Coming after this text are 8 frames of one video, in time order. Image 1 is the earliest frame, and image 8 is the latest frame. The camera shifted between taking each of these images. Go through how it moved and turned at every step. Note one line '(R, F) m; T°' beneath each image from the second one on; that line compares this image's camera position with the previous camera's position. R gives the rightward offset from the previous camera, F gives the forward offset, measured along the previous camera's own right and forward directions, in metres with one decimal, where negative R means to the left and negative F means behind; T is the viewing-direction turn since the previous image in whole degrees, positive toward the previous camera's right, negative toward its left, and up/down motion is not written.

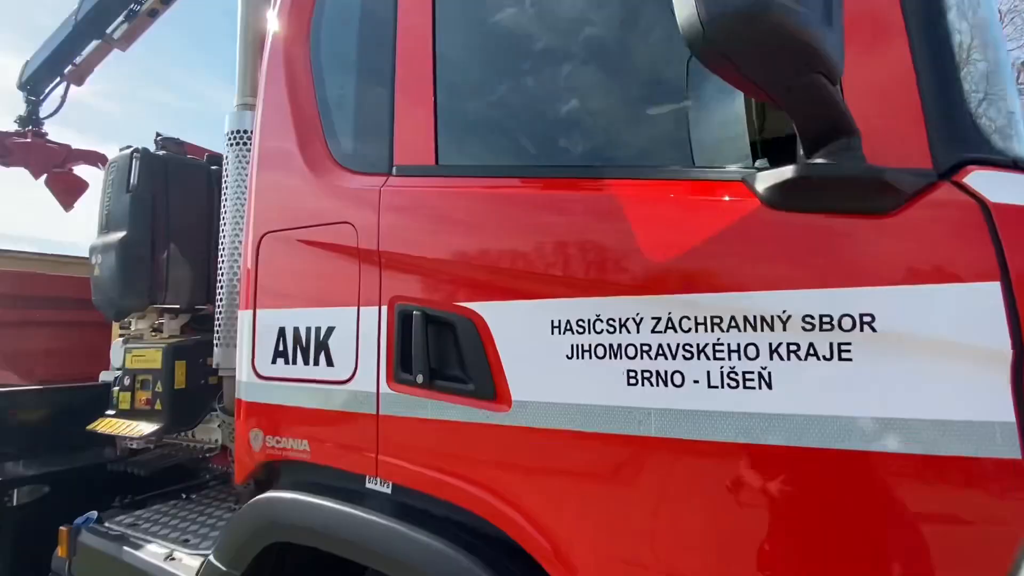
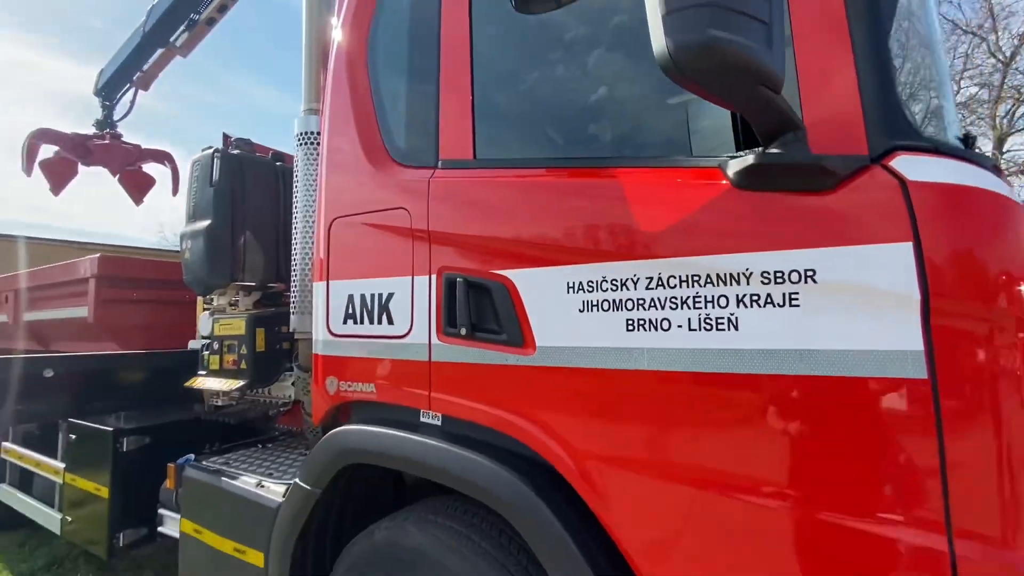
(0.0, -0.3) m; -4°
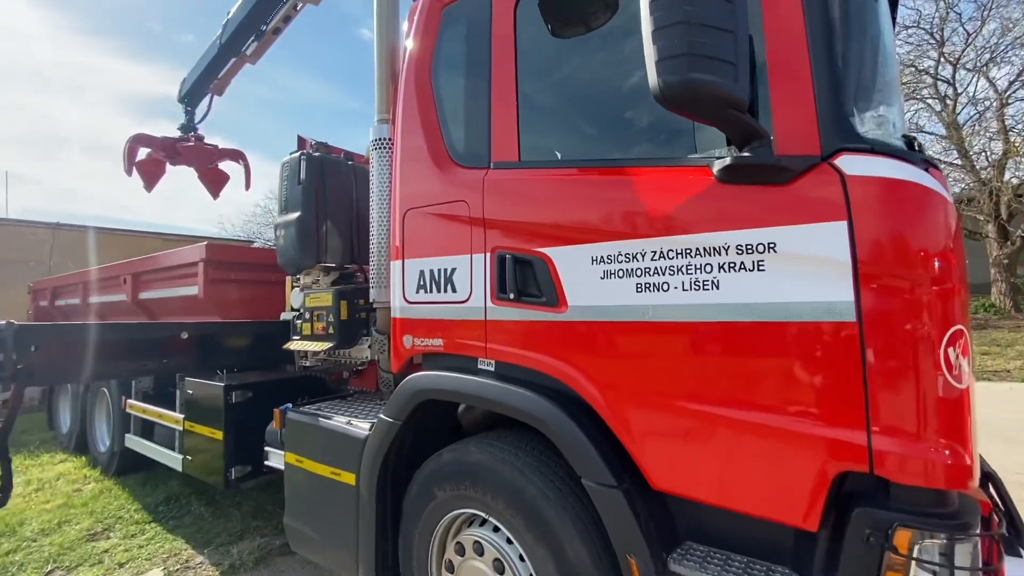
(0.0, -0.4) m; -5°
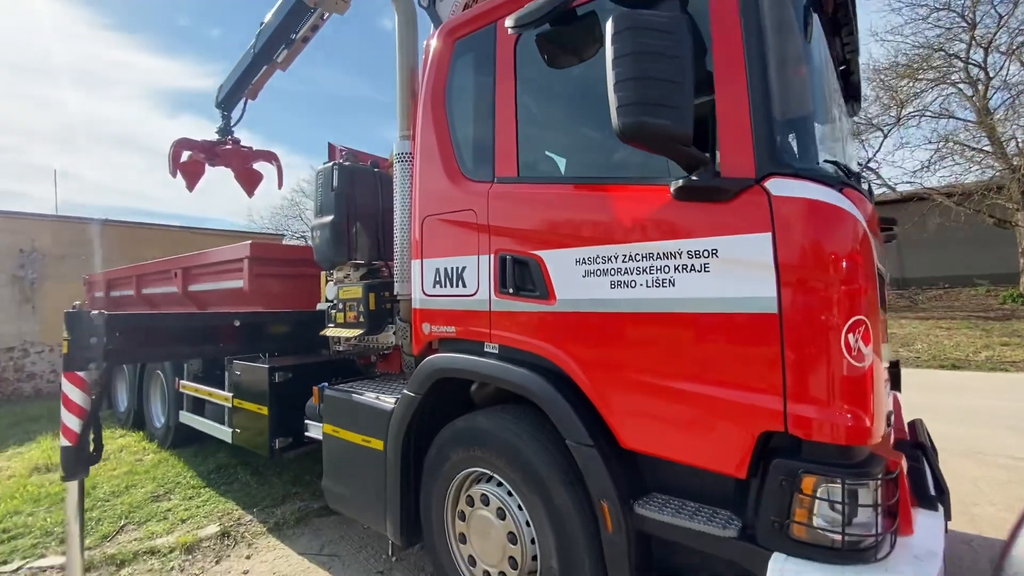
(+0.1, -0.4) m; -2°
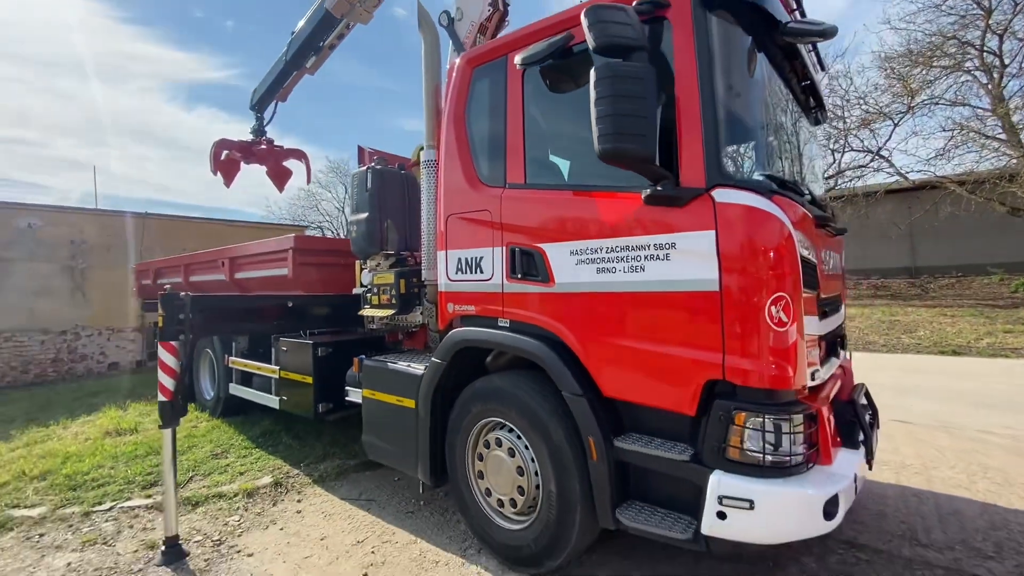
(0.0, -0.5) m; -2°
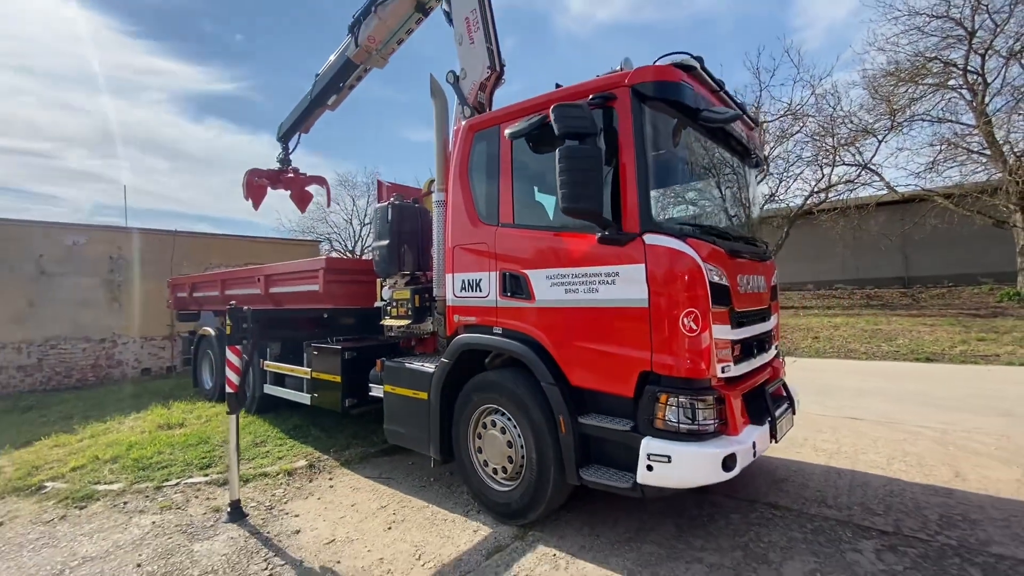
(+0.1, -0.8) m; -1°
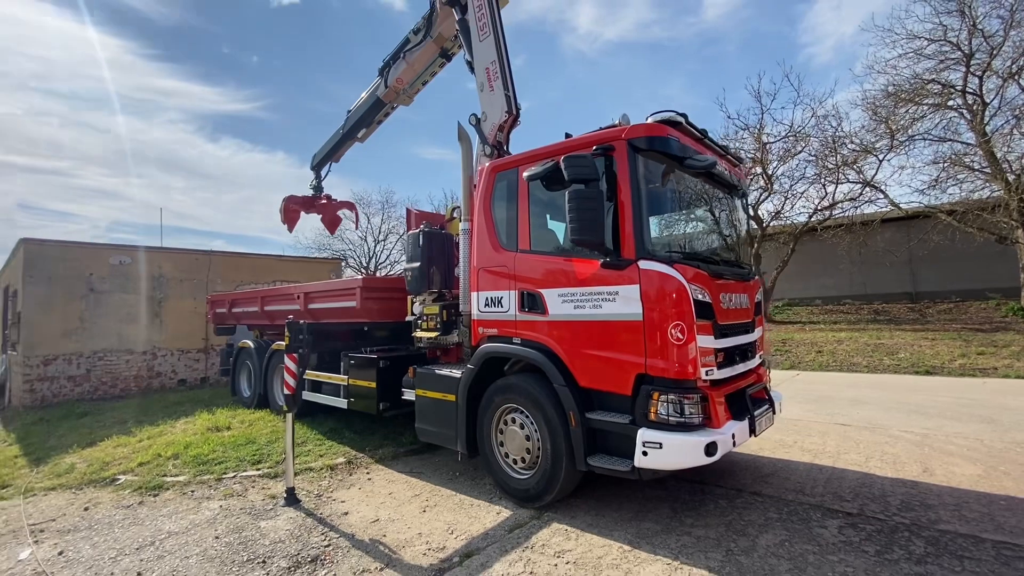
(-0.1, -0.7) m; -1°
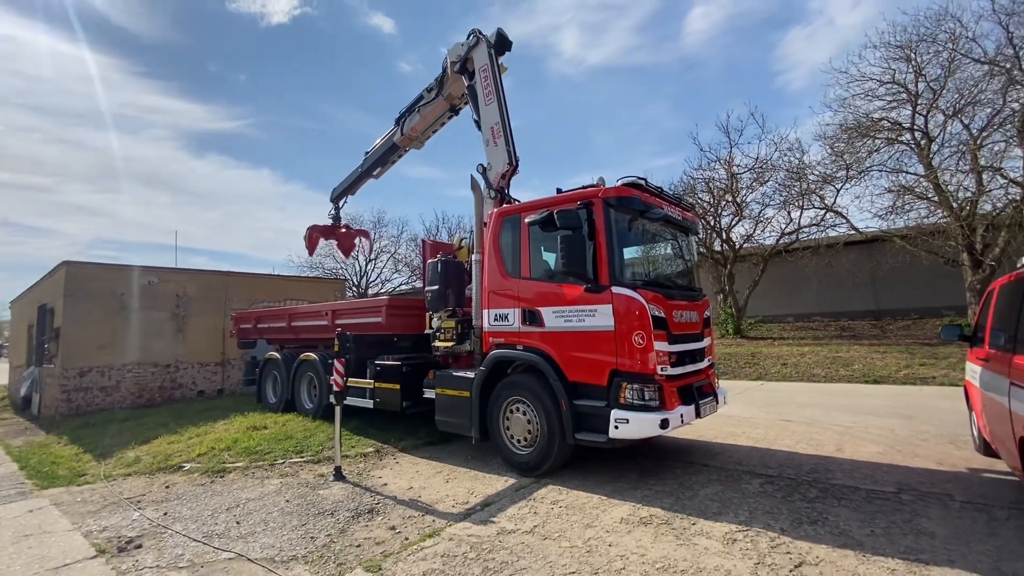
(-0.2, -1.3) m; +2°
